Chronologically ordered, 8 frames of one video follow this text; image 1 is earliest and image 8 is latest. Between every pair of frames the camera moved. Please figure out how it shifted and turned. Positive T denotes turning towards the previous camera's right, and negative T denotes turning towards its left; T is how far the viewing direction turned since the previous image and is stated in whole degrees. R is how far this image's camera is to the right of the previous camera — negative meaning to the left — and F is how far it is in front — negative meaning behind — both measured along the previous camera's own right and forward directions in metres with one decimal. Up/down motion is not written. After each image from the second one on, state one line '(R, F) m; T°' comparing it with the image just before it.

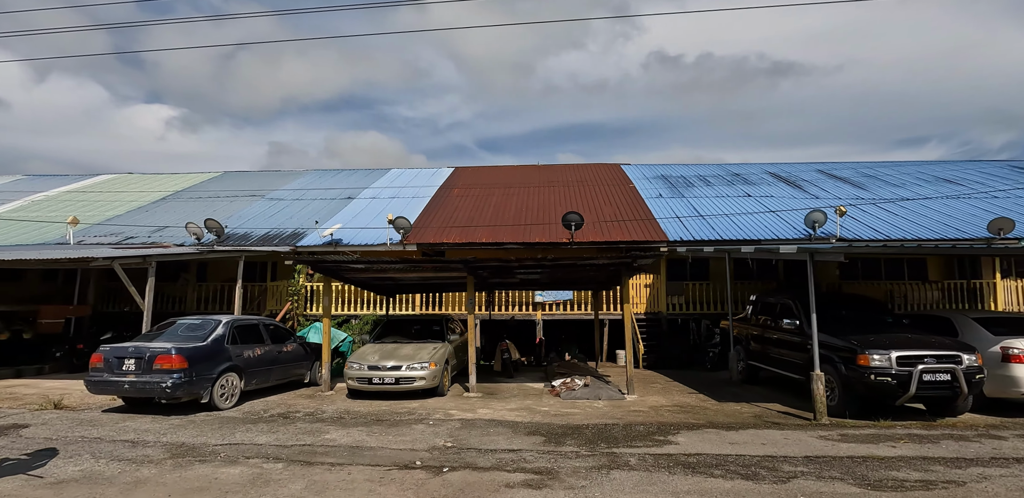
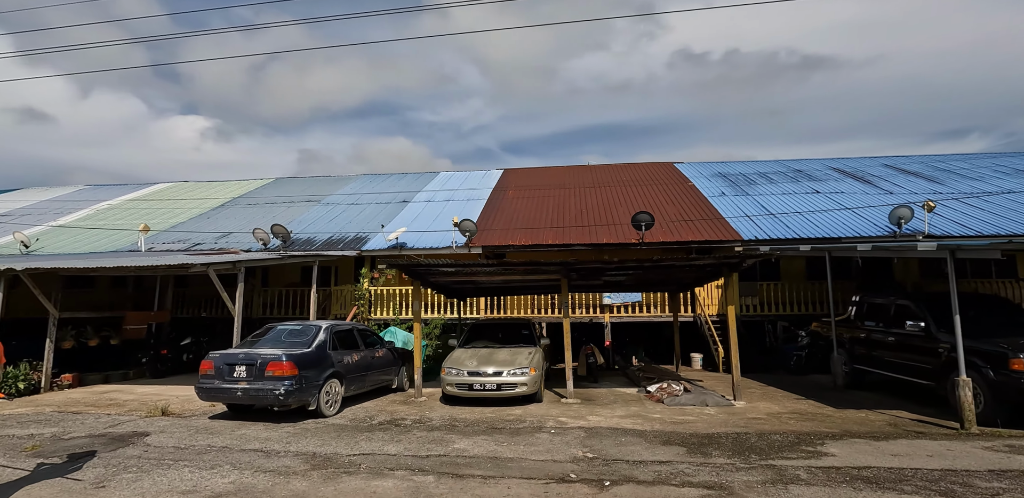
(-1.5, +0.3) m; -2°
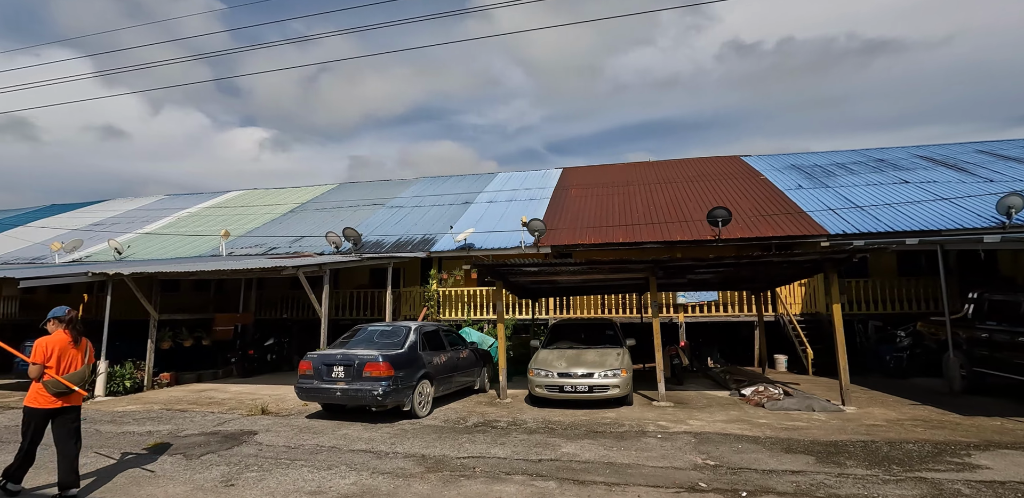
(-0.8, +0.2) m; -5°
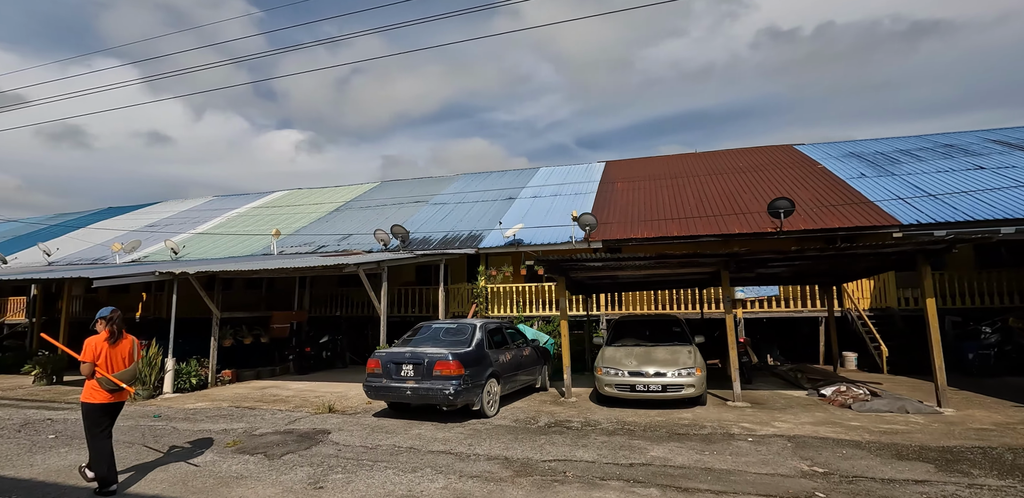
(-0.7, +0.3) m; -3°
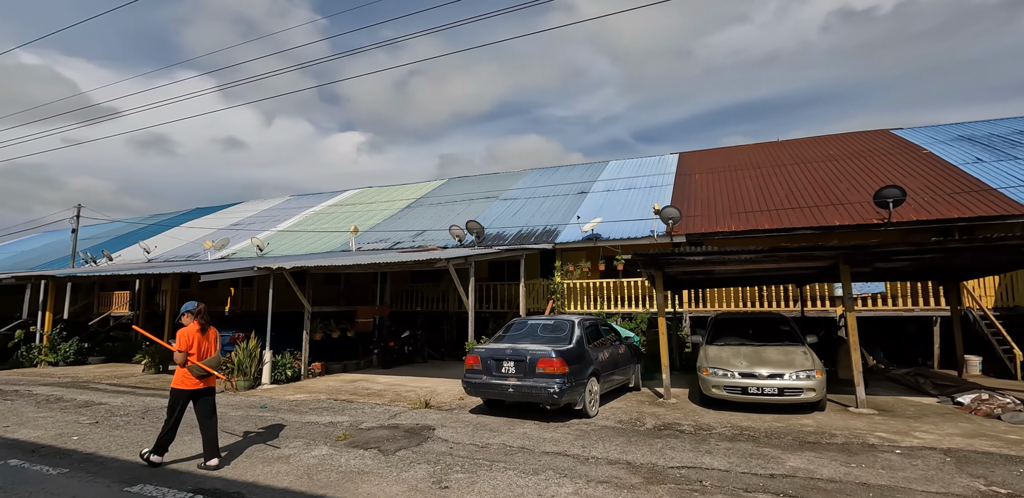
(-0.8, +0.3) m; -6°
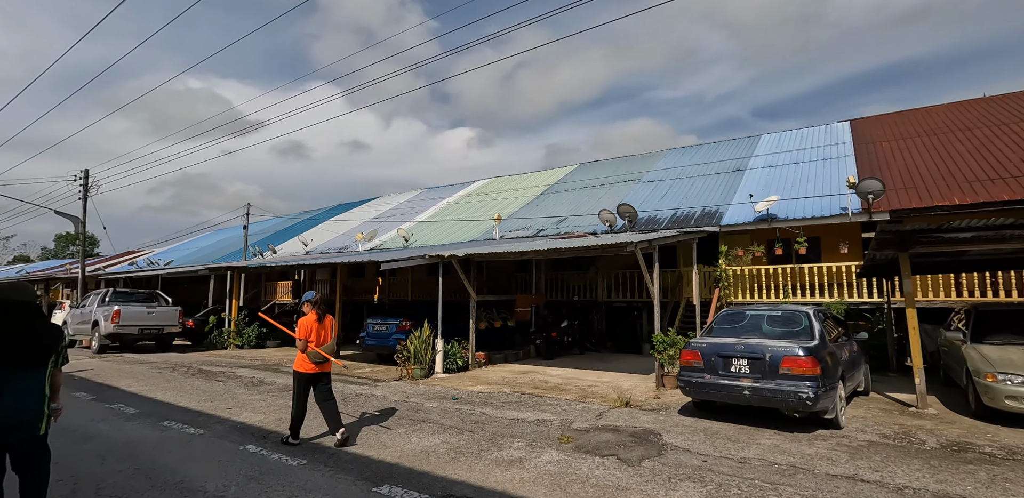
(-1.5, +0.7) m; -11°
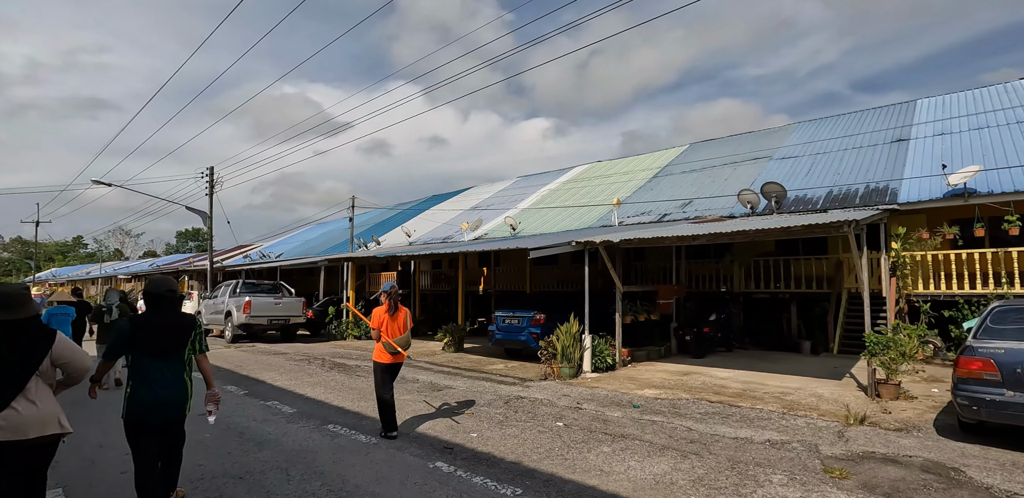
(-1.4, +1.0) m; -8°
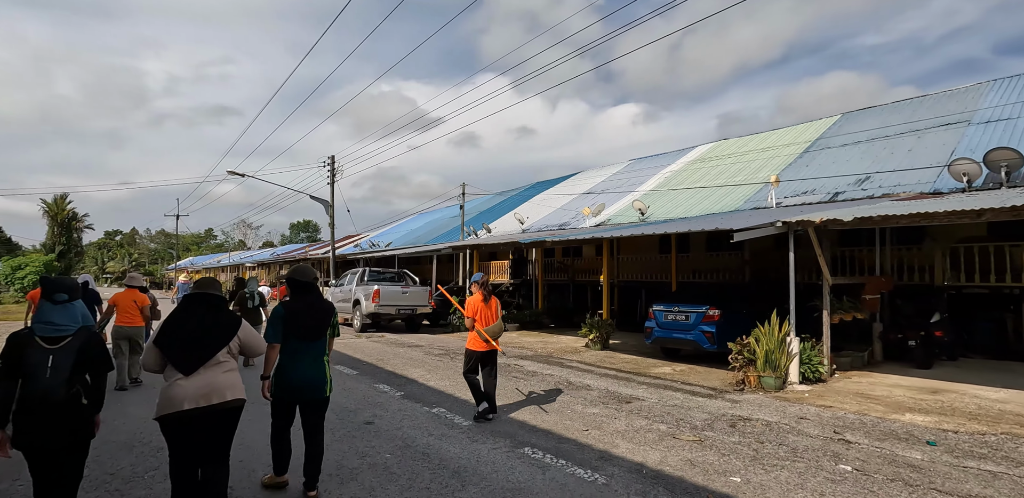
(-1.4, +1.2) m; -10°
